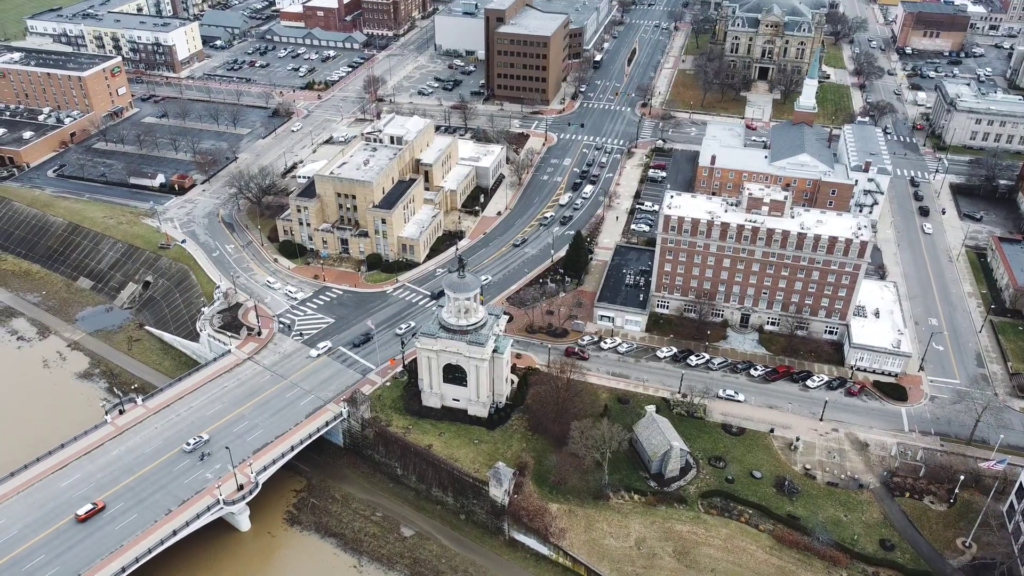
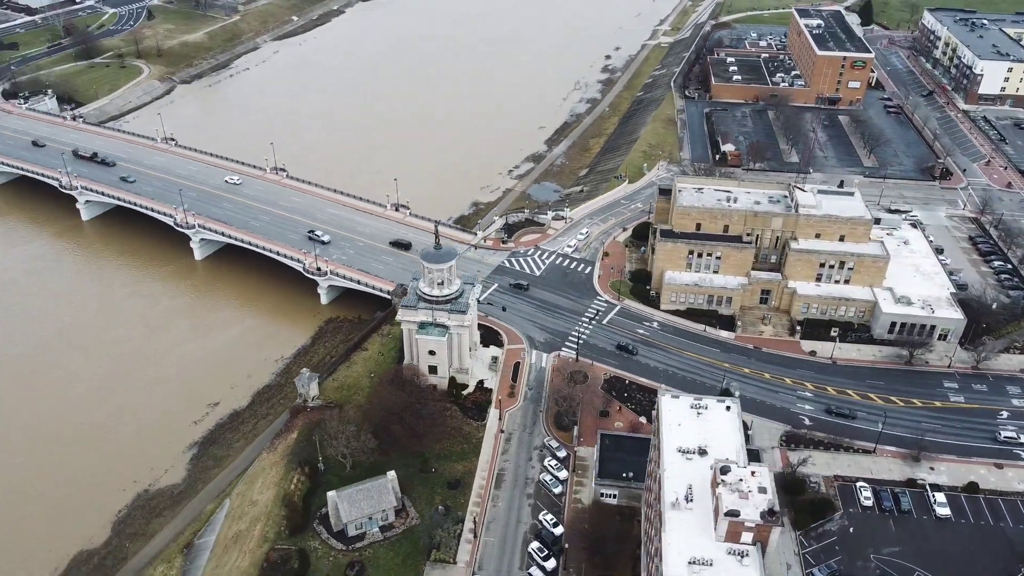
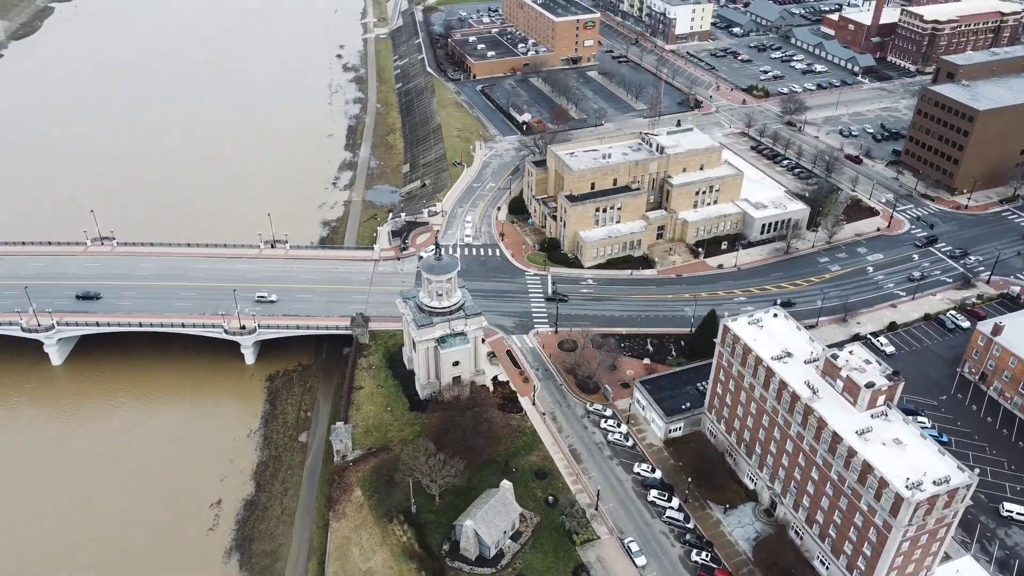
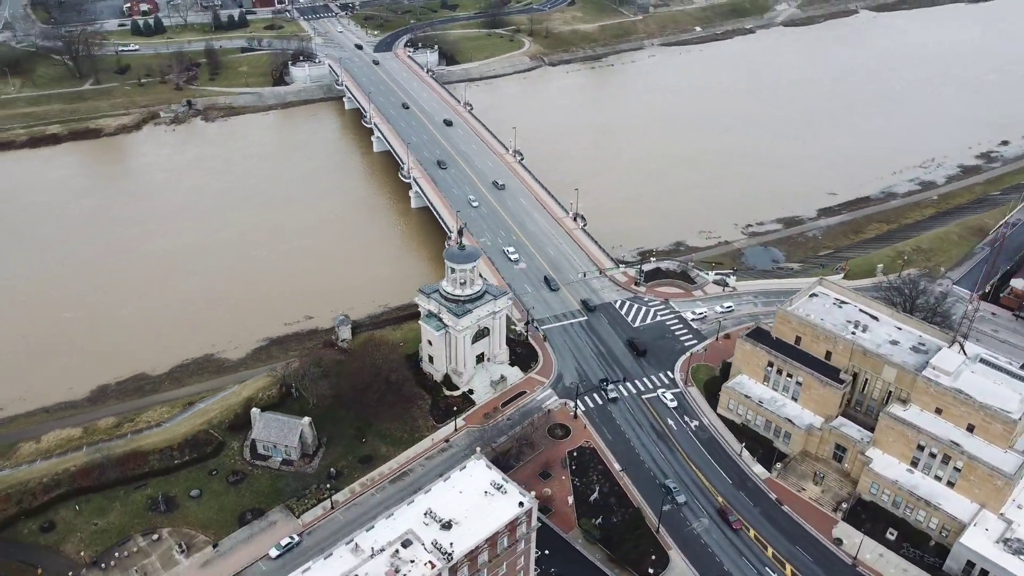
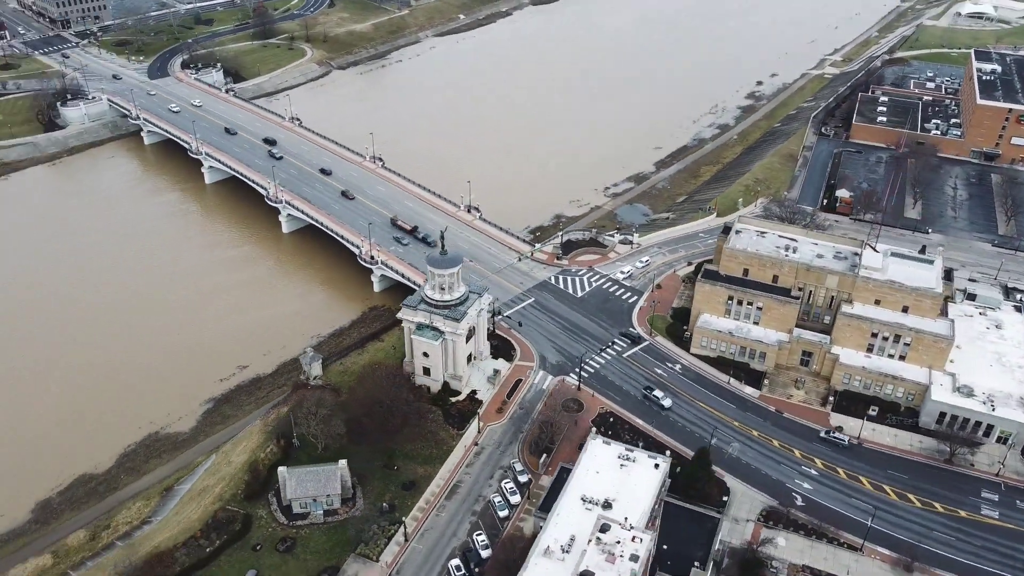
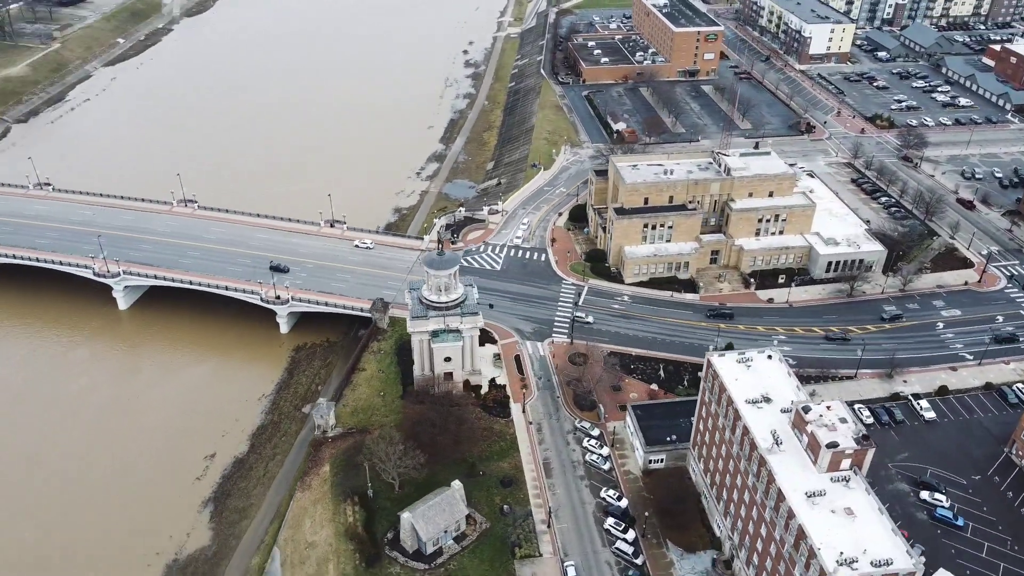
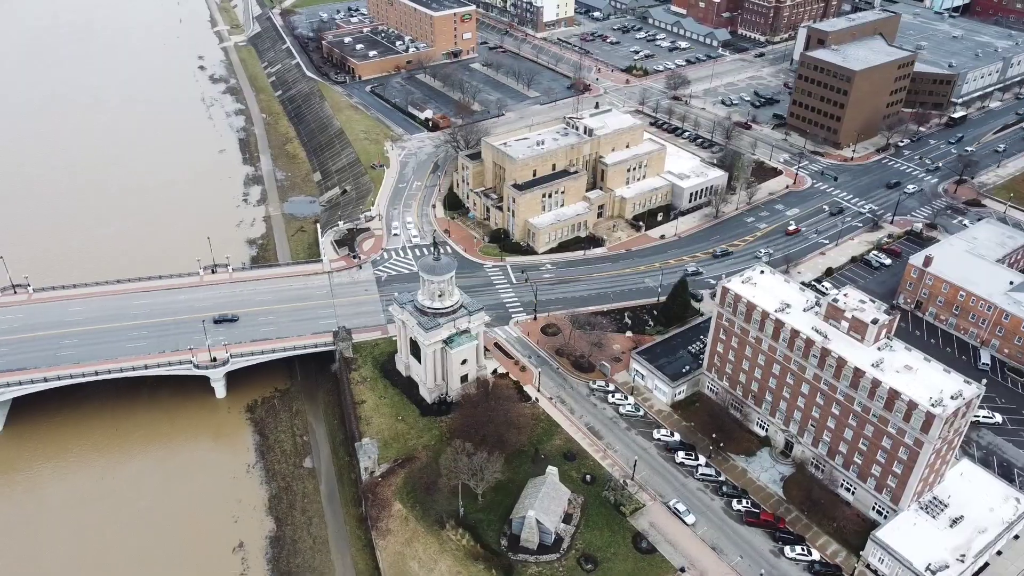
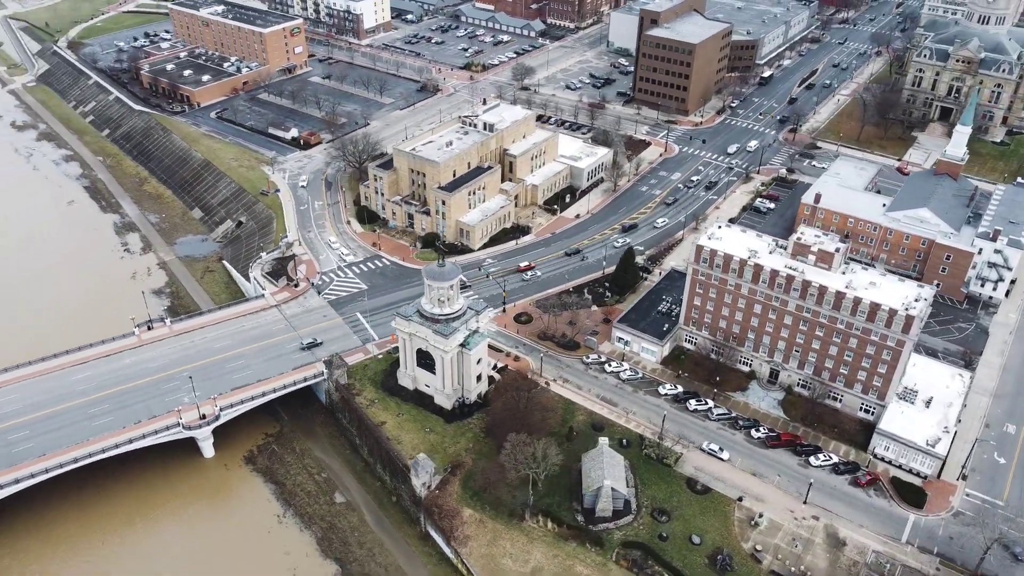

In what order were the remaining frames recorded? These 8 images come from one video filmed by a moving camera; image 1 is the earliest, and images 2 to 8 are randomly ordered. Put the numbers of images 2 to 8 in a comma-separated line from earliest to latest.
8, 7, 3, 6, 2, 5, 4
